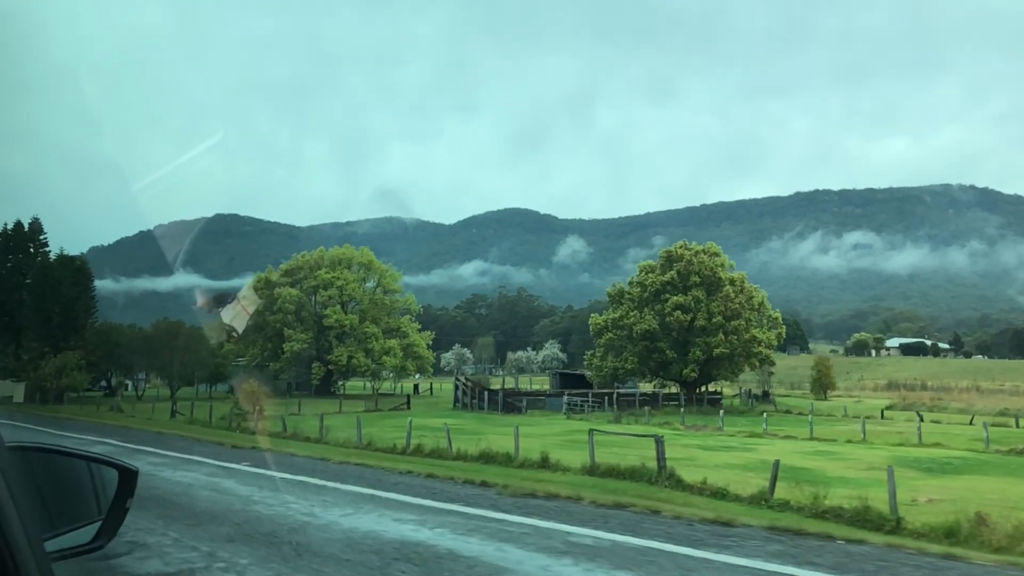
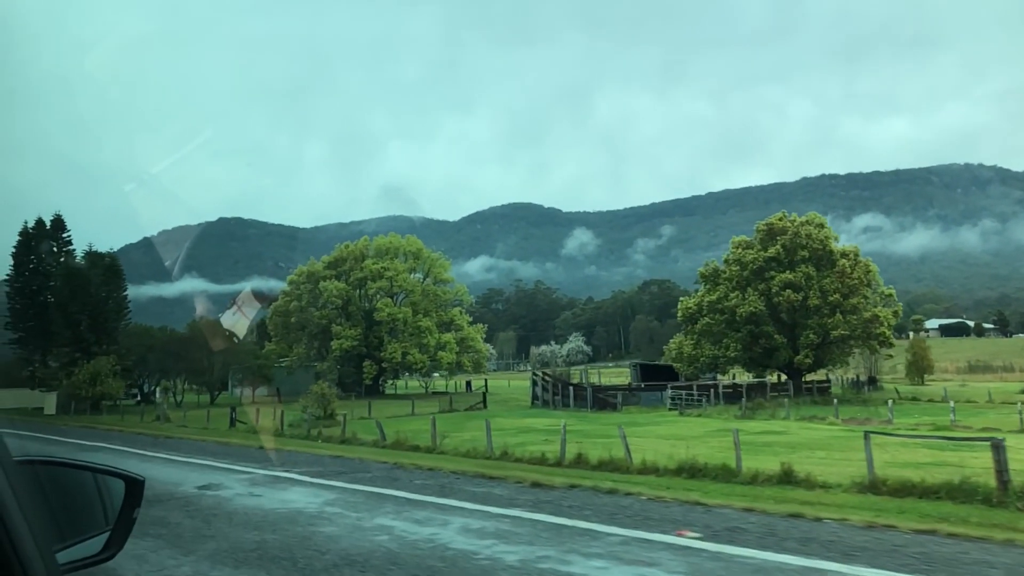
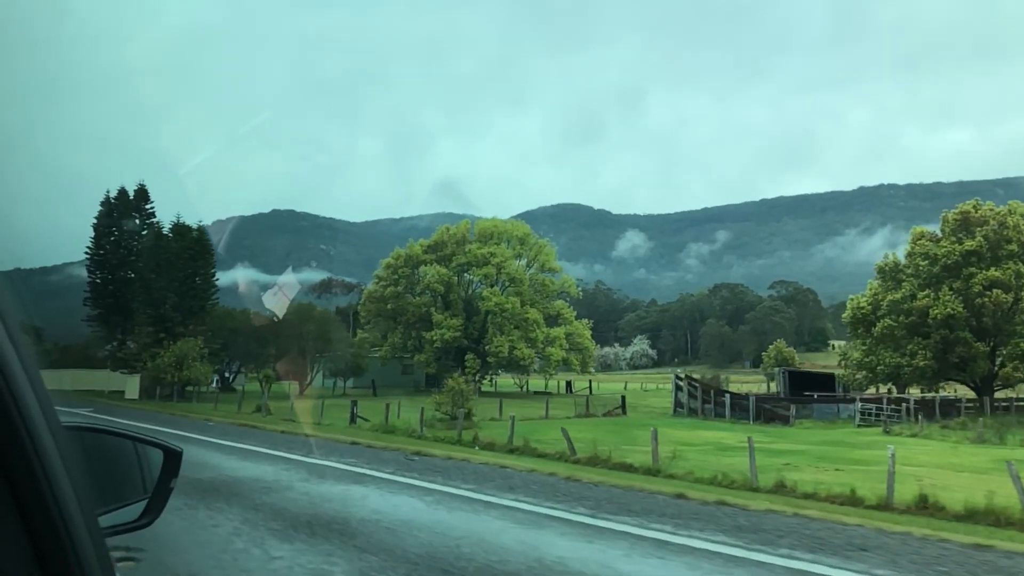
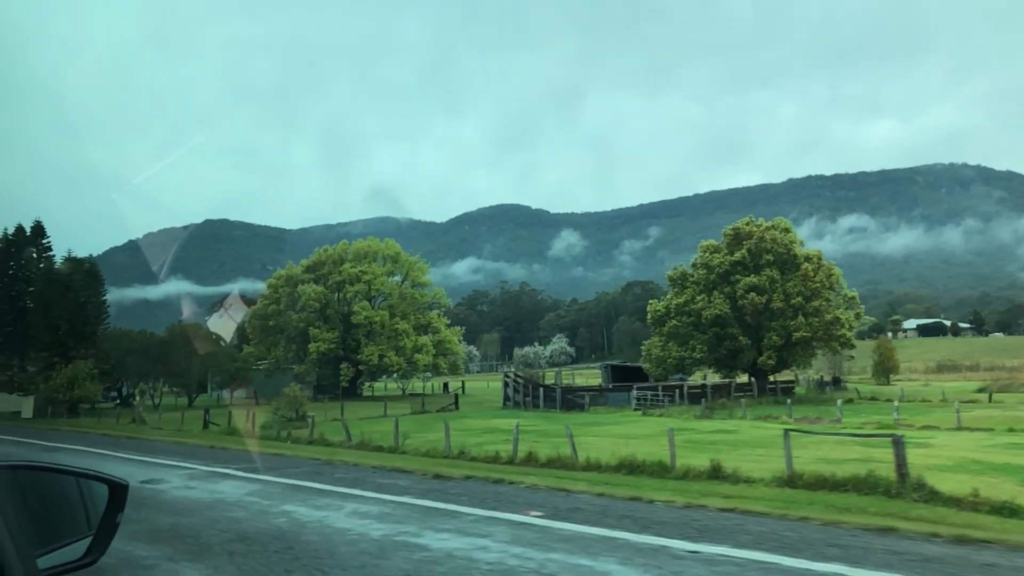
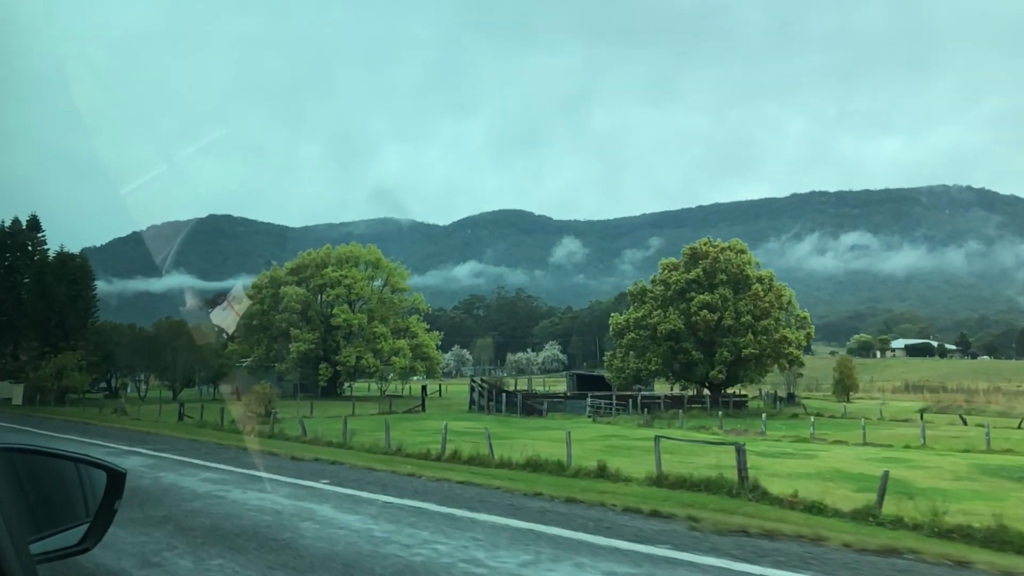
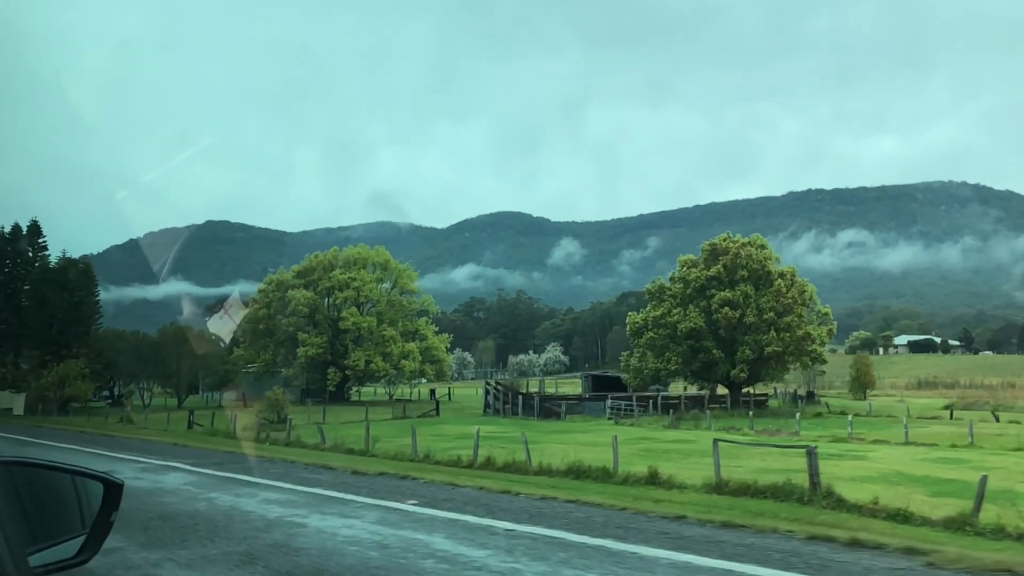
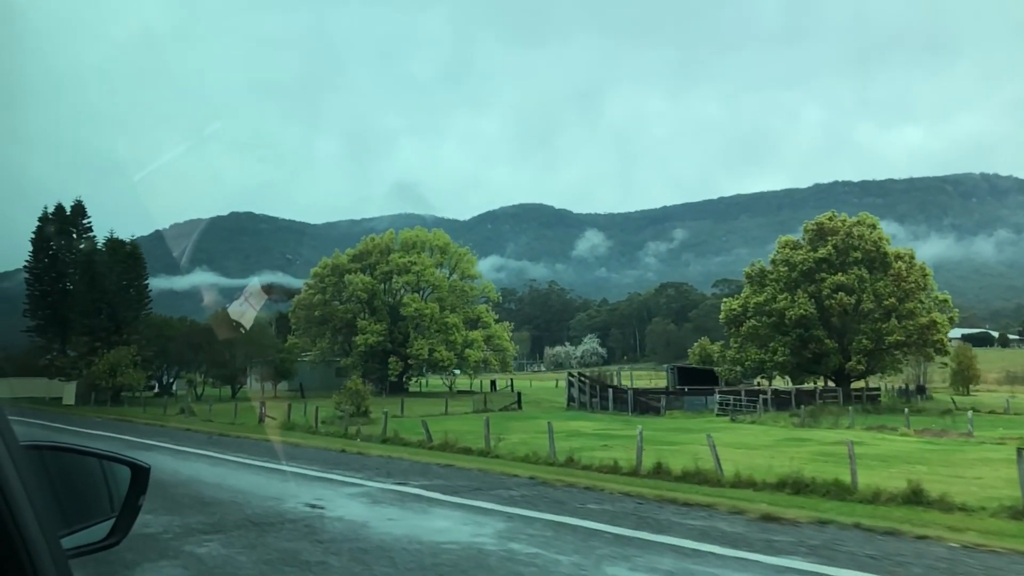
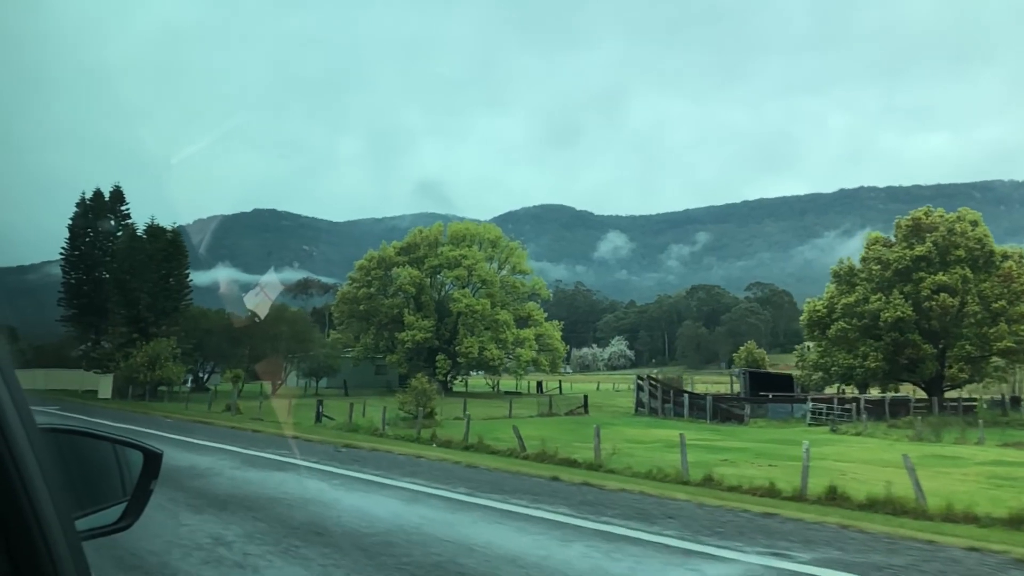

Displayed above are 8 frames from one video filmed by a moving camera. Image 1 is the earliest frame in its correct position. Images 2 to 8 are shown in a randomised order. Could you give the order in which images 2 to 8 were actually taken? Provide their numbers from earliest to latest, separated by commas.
5, 6, 4, 2, 7, 8, 3
